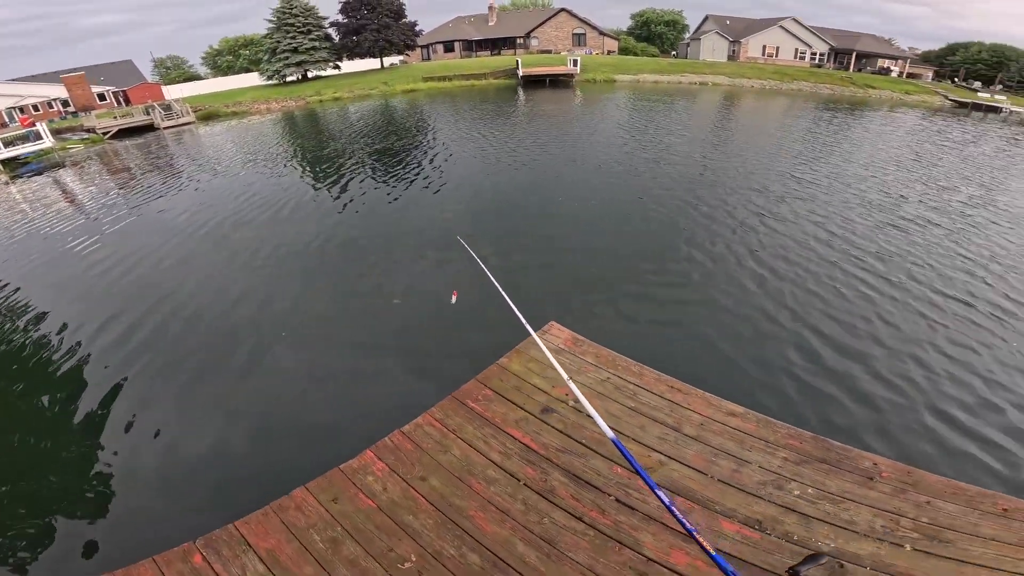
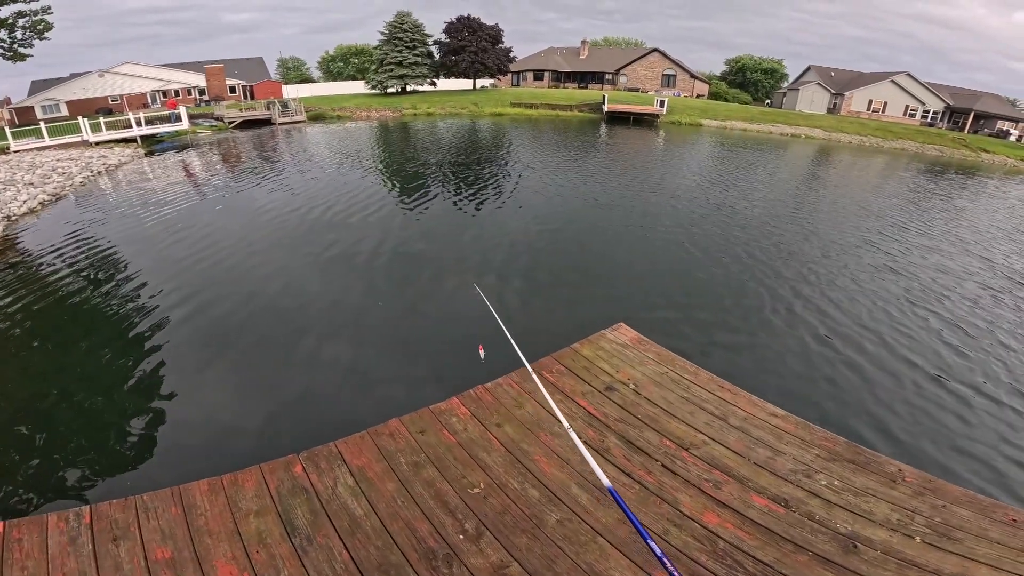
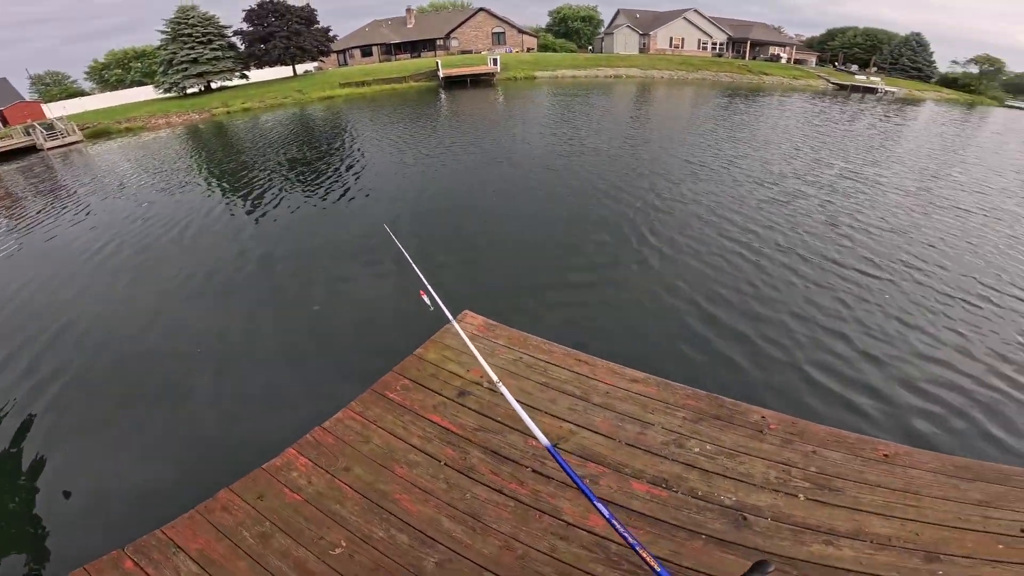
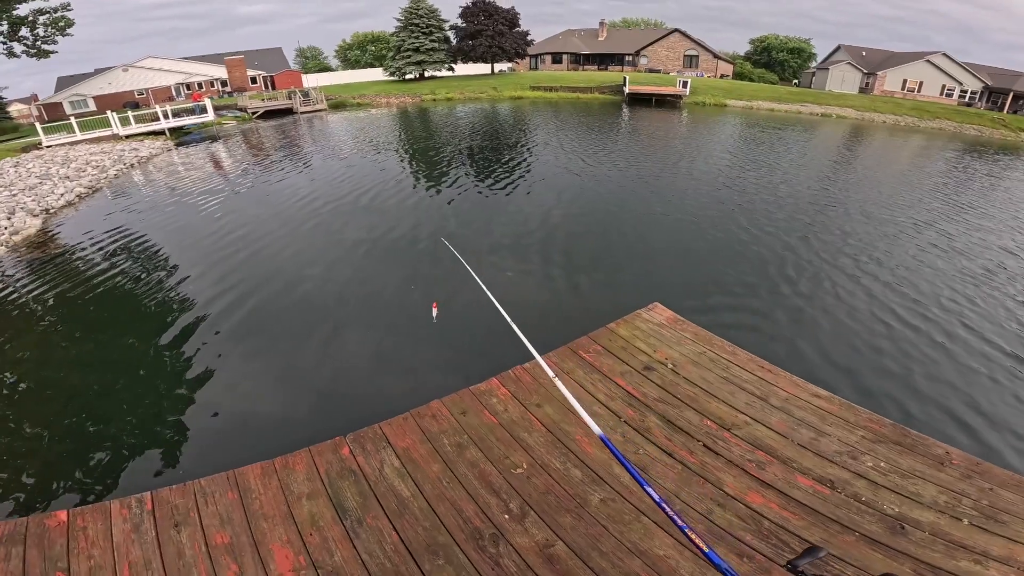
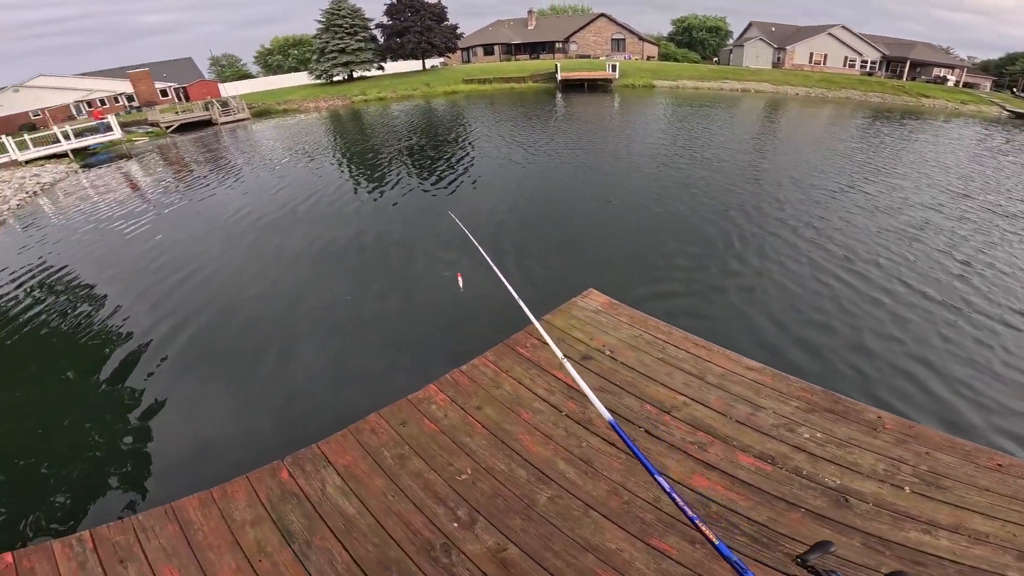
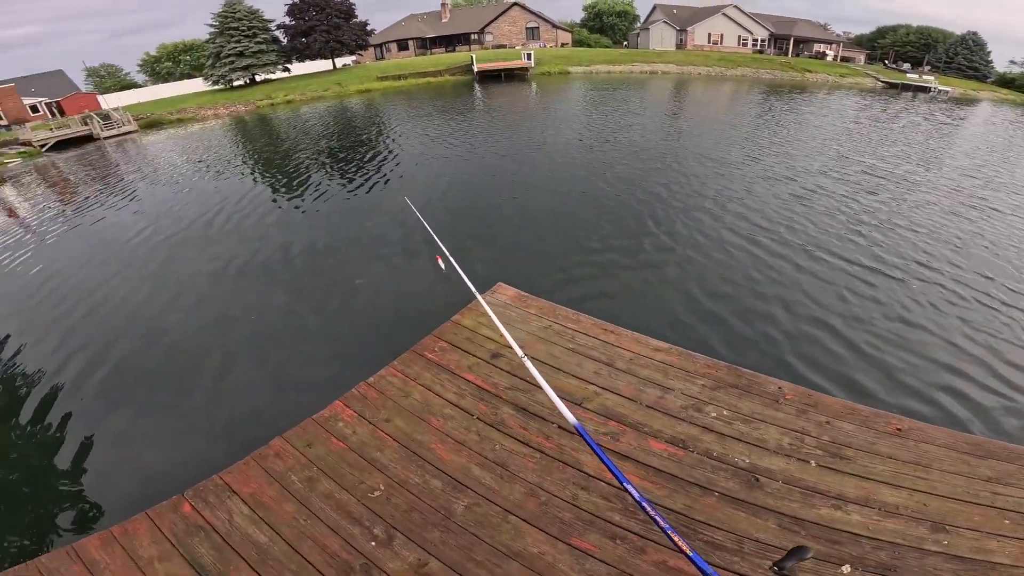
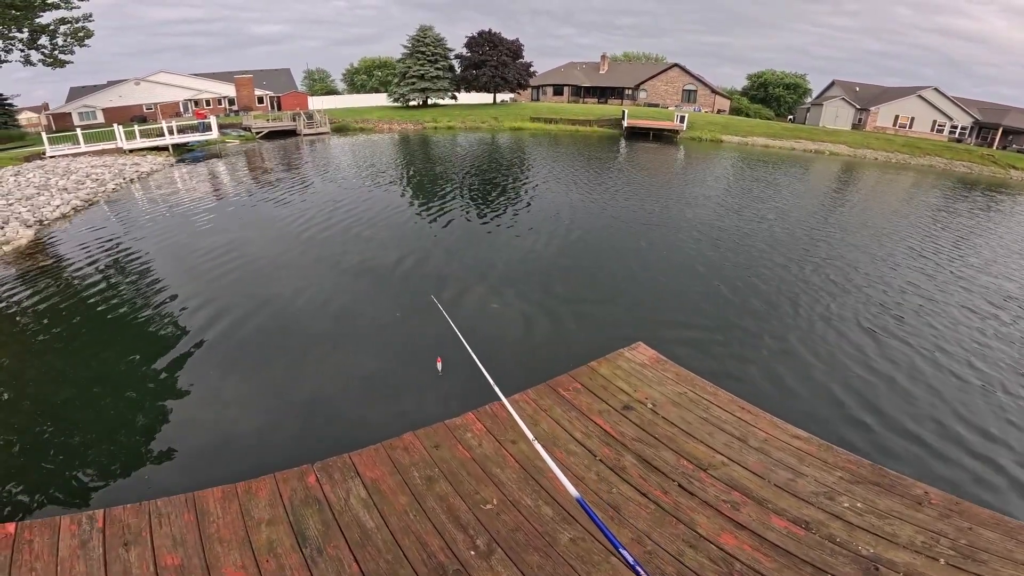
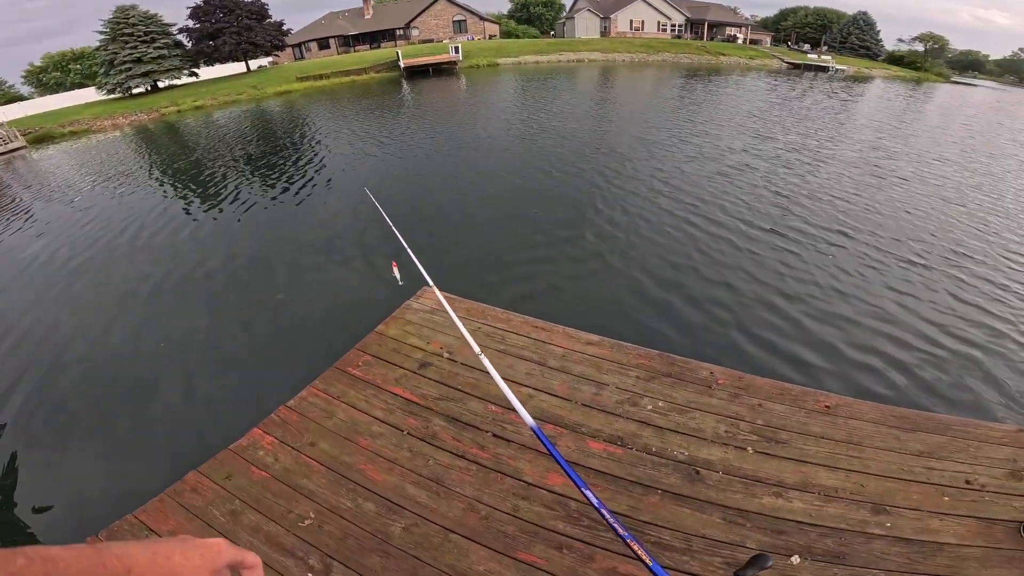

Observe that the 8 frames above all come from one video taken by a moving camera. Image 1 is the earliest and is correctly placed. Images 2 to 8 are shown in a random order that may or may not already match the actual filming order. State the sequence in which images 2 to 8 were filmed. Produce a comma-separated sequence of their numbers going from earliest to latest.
3, 8, 6, 5, 4, 2, 7
